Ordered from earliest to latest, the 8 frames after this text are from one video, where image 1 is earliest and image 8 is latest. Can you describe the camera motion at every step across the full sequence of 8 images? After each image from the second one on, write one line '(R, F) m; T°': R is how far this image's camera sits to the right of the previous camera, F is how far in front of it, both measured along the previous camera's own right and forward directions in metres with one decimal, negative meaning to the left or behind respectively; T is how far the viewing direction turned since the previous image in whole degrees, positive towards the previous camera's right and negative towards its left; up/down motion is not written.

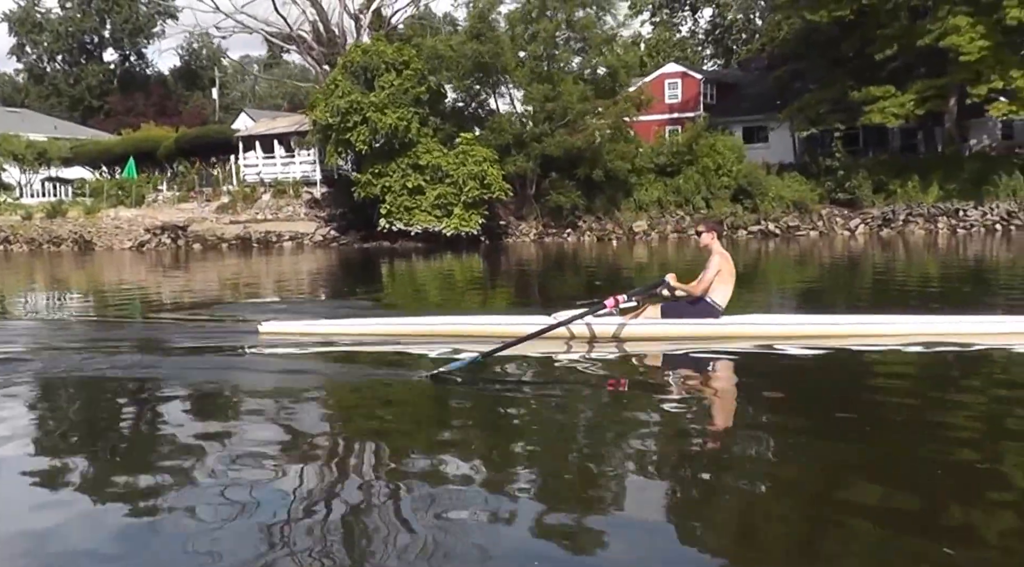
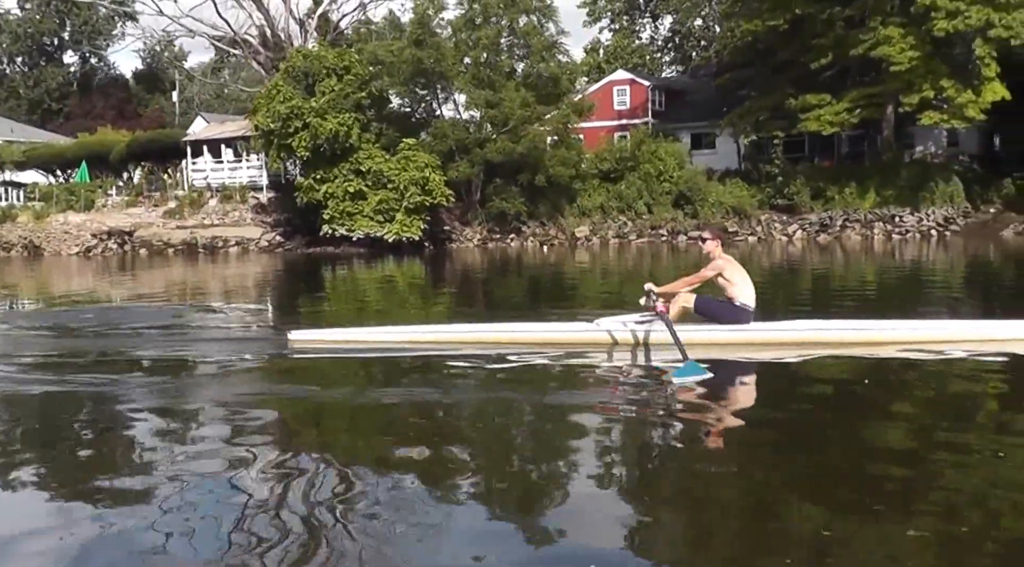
(-0.2, 0.0) m; +4°
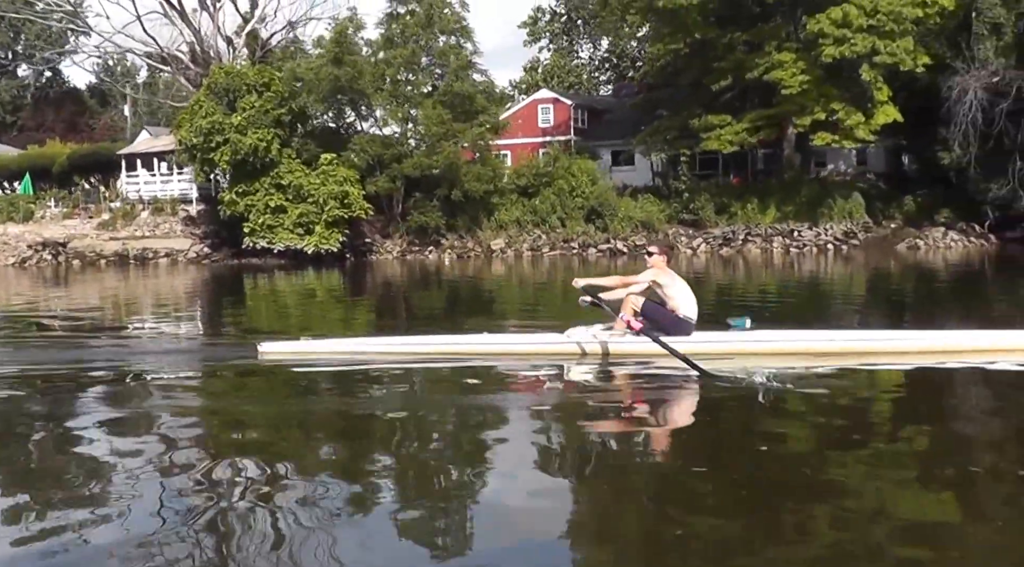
(-0.2, -0.5) m; +6°
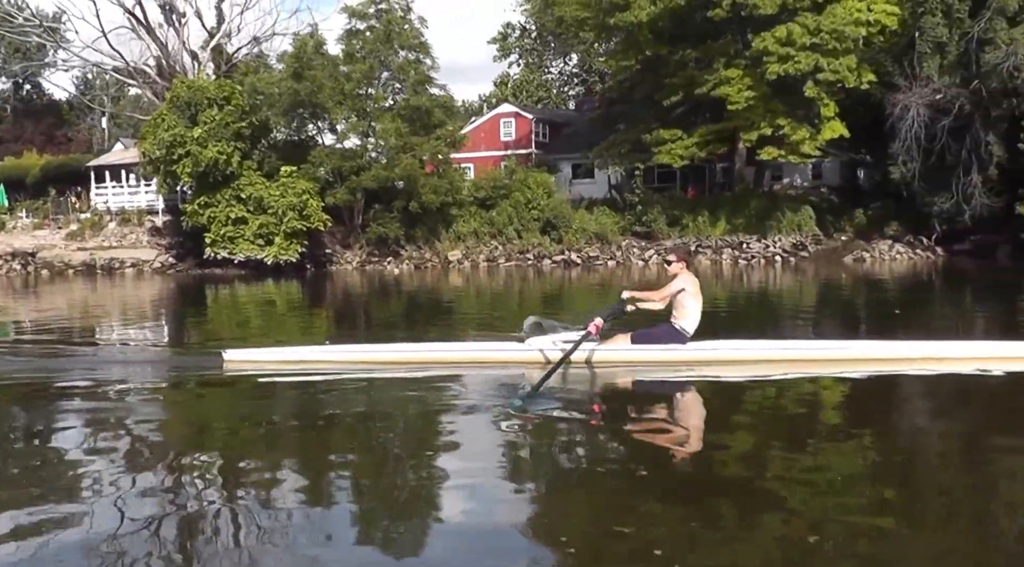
(-0.1, -0.4) m; +3°
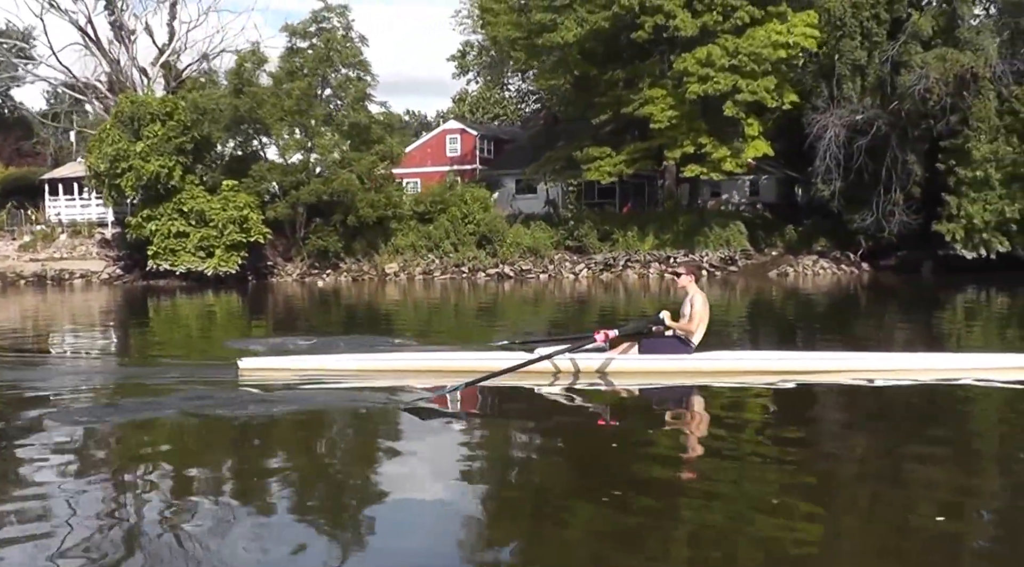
(-0.2, -0.6) m; +4°
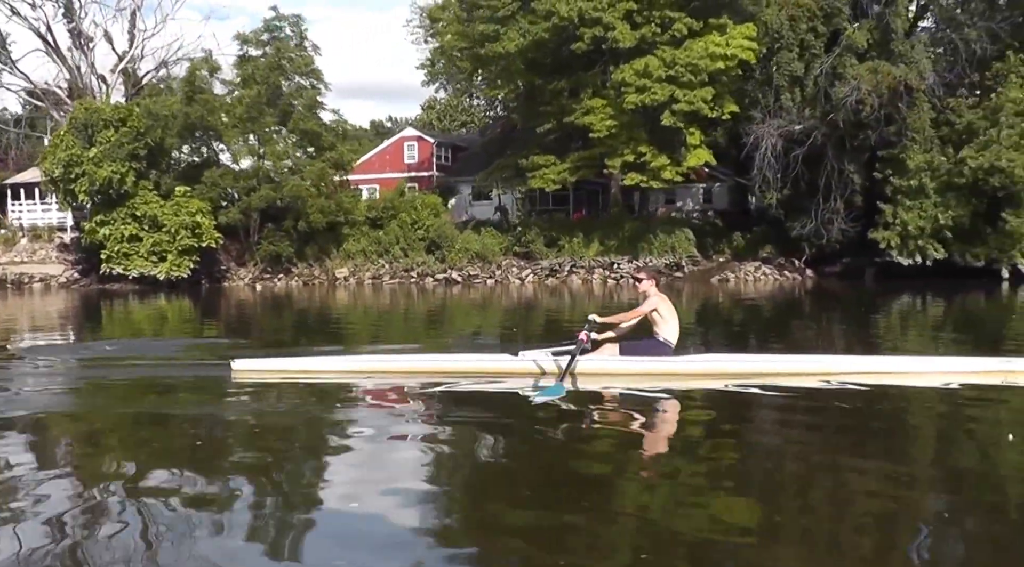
(-0.1, -0.5) m; +3°
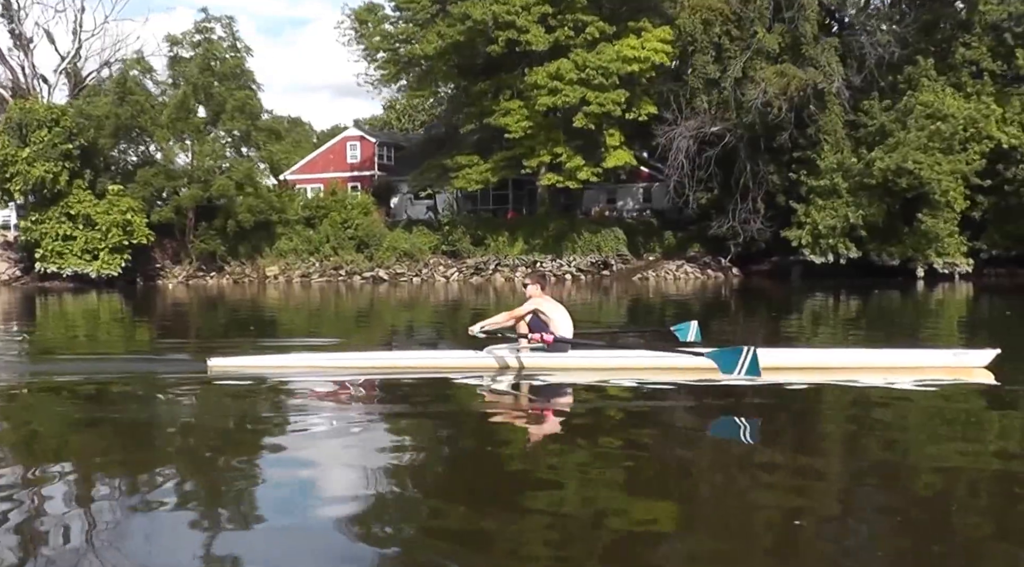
(-0.2, -0.7) m; +5°
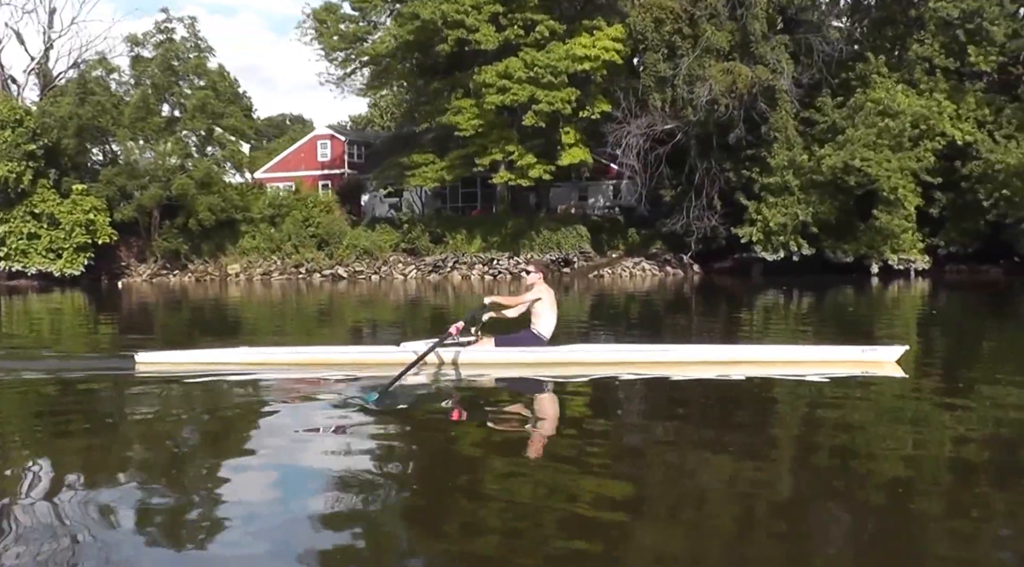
(-0.1, -0.5) m; +3°
